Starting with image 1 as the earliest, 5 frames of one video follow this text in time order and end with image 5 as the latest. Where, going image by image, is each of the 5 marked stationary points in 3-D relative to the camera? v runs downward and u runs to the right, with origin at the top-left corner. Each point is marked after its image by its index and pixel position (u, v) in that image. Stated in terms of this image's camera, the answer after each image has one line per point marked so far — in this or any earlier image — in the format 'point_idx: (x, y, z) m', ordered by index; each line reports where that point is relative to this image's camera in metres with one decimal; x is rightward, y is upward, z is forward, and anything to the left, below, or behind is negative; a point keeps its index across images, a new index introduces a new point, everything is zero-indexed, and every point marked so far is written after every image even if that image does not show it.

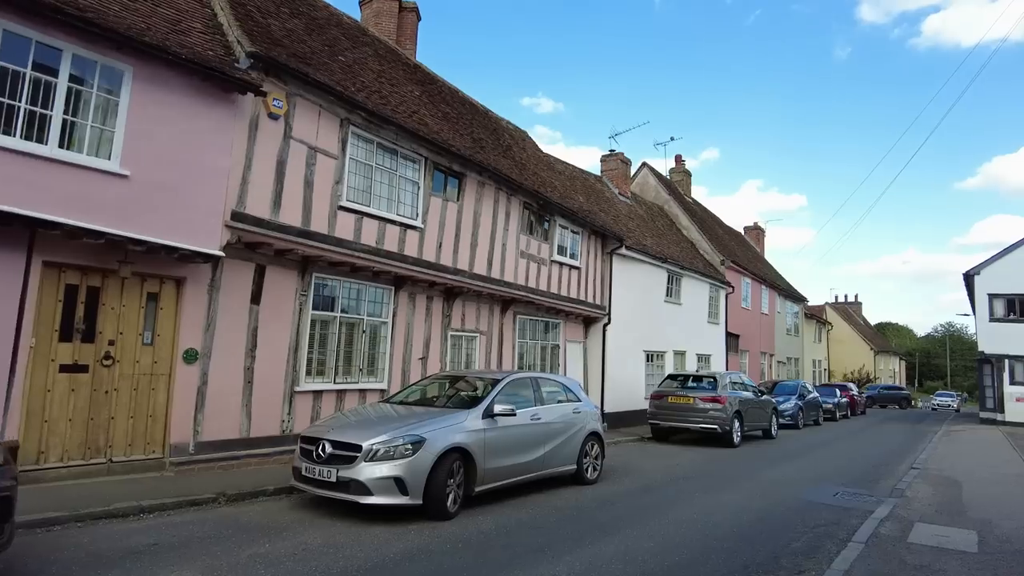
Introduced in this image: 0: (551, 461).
0: (+0.5, -2.3, +8.3) m
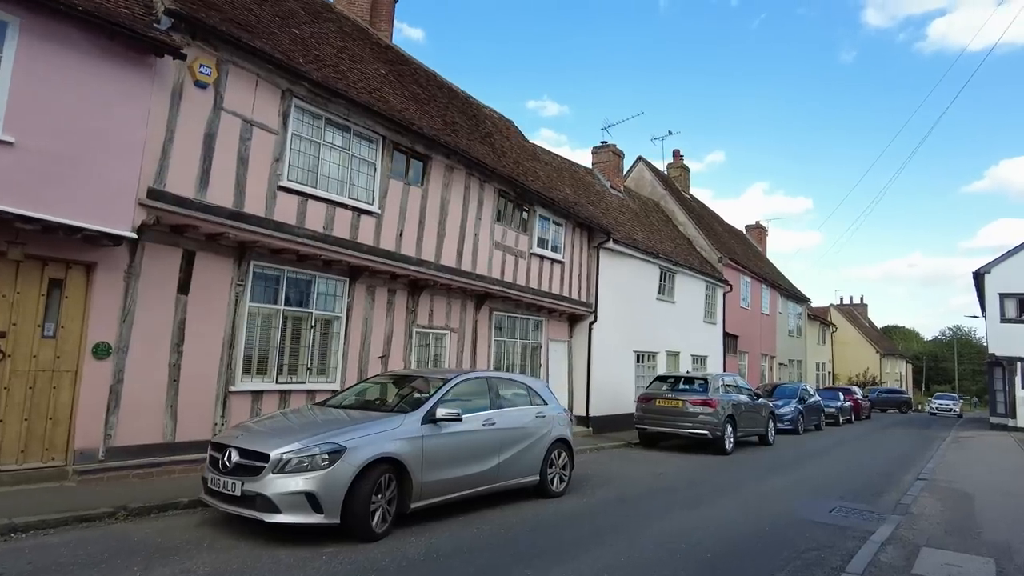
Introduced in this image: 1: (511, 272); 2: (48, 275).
0: (0.0, -2.1, +7.4) m
1: (0.0, +0.3, +12.8) m
2: (-5.0, +0.1, +6.9) m
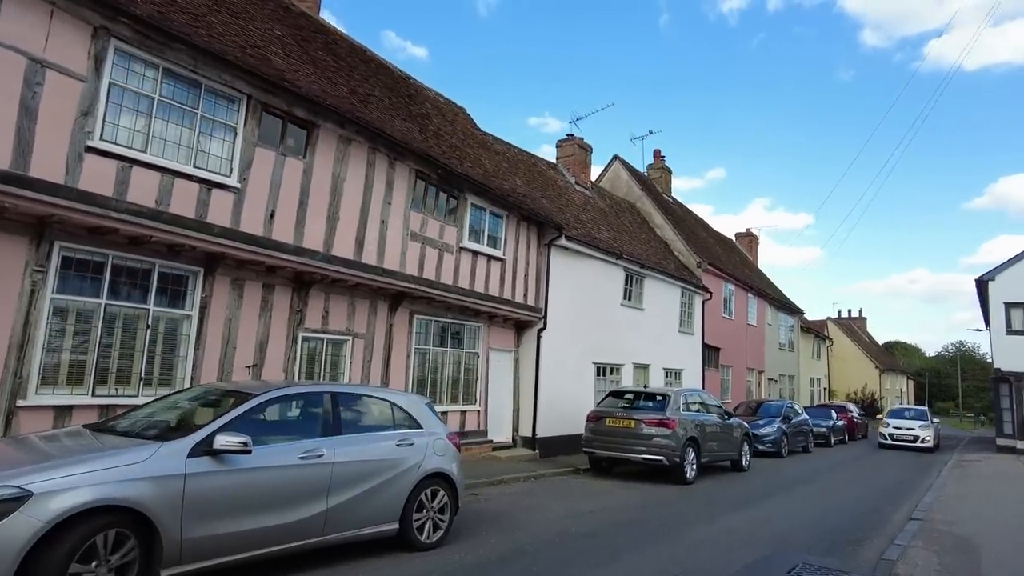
0: (-1.4, -2.0, +5.4) m
1: (-1.3, +0.3, +11.0) m
2: (-6.3, +0.3, +5.0) m
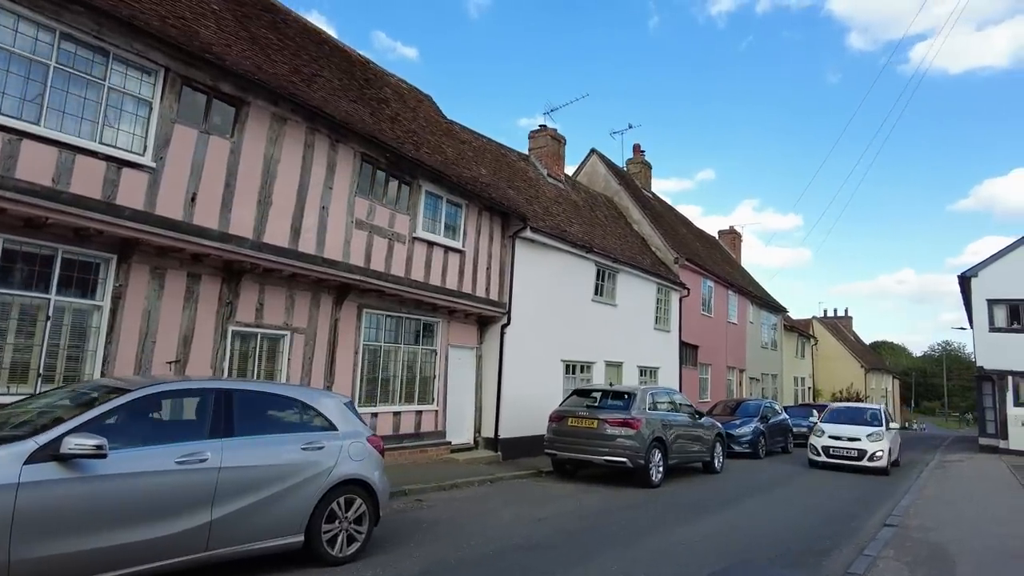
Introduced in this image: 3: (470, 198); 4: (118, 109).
0: (-2.0, -1.8, +4.8) m
1: (-2.0, +0.4, +10.3) m
2: (-7.0, +0.4, +4.3) m
3: (-0.8, +1.7, +12.0) m
4: (-4.4, +2.0, +7.1) m
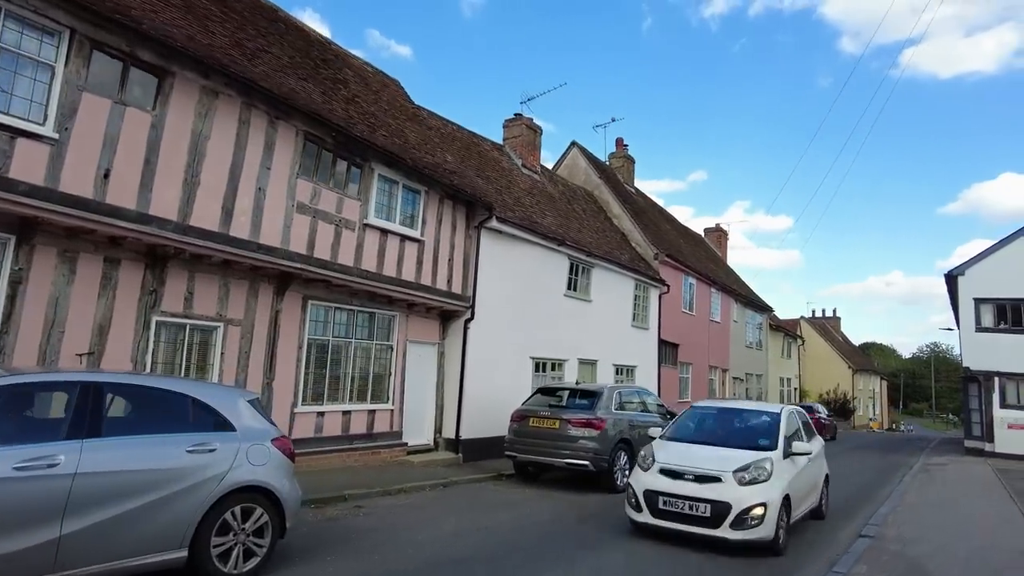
0: (-2.6, -1.7, +4.1) m
1: (-2.7, +0.6, +9.6) m
2: (-7.6, +0.6, +3.6) m
3: (-1.4, +1.8, +11.4) m
4: (-5.0, +2.1, +6.4) m
